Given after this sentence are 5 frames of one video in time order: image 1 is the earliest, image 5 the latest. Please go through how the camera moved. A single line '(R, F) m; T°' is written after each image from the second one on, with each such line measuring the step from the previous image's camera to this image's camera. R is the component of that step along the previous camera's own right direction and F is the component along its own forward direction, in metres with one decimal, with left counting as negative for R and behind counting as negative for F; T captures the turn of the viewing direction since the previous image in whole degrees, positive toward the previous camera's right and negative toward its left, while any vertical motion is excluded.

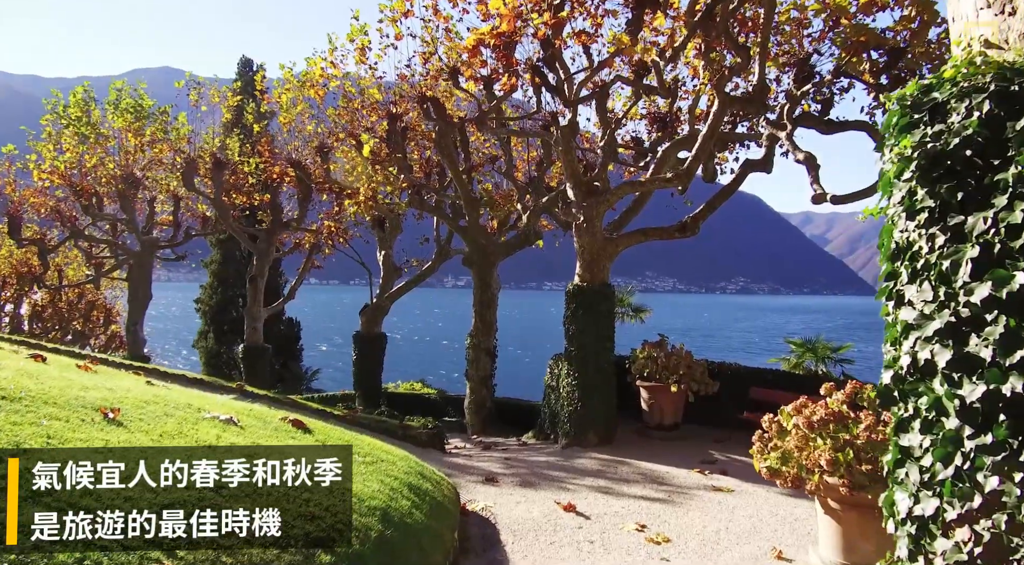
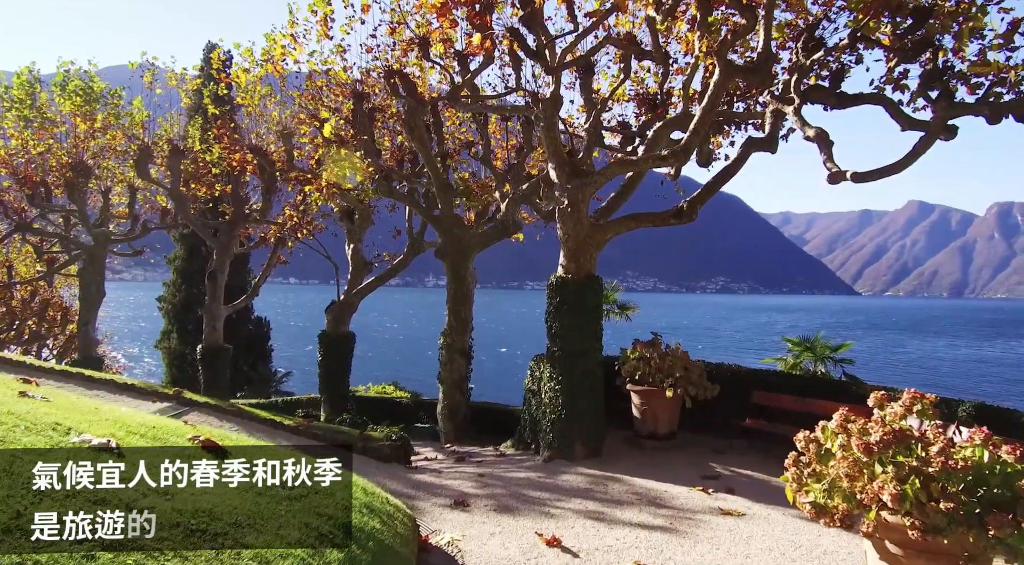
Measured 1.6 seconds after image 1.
(+0.1, +1.1) m; +1°
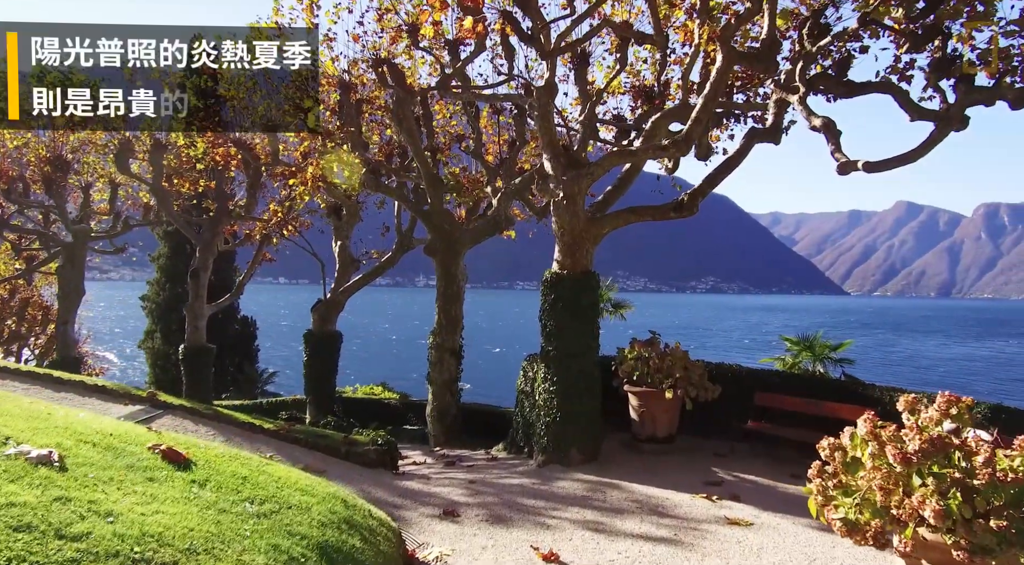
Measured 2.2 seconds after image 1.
(0.0, +0.4) m; +1°
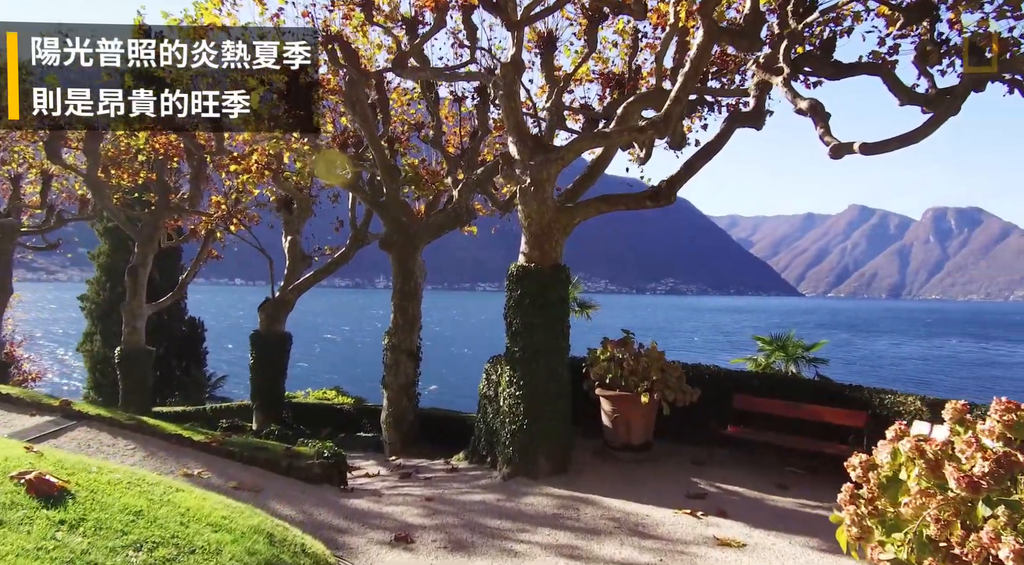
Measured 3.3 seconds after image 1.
(0.0, +0.7) m; +3°
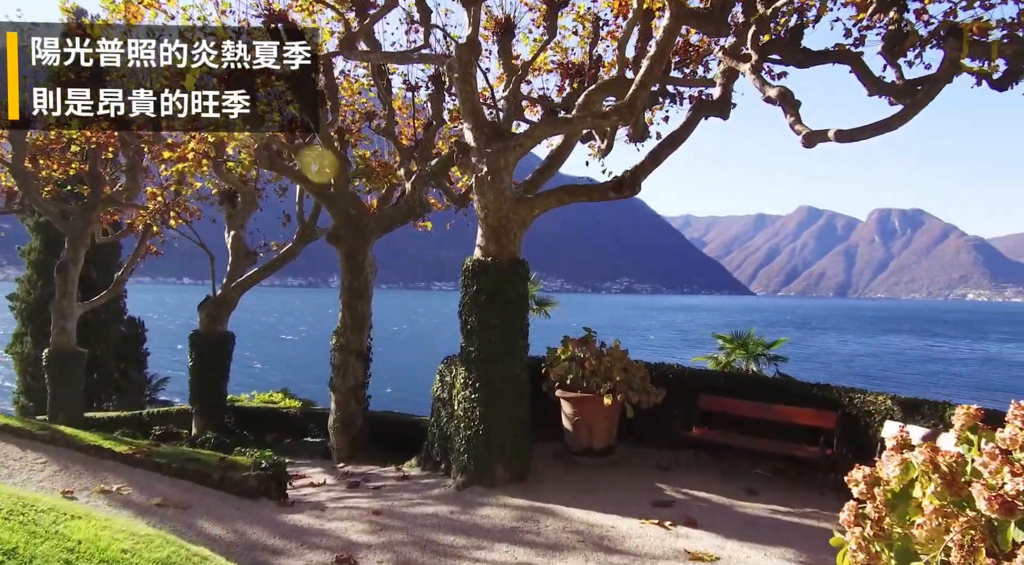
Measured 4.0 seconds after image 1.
(0.0, +0.5) m; +3°
